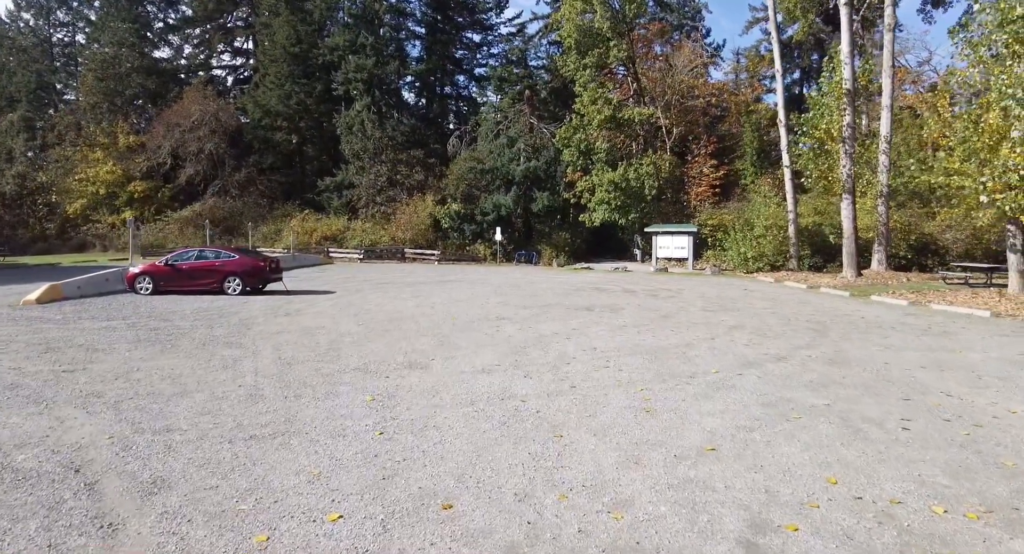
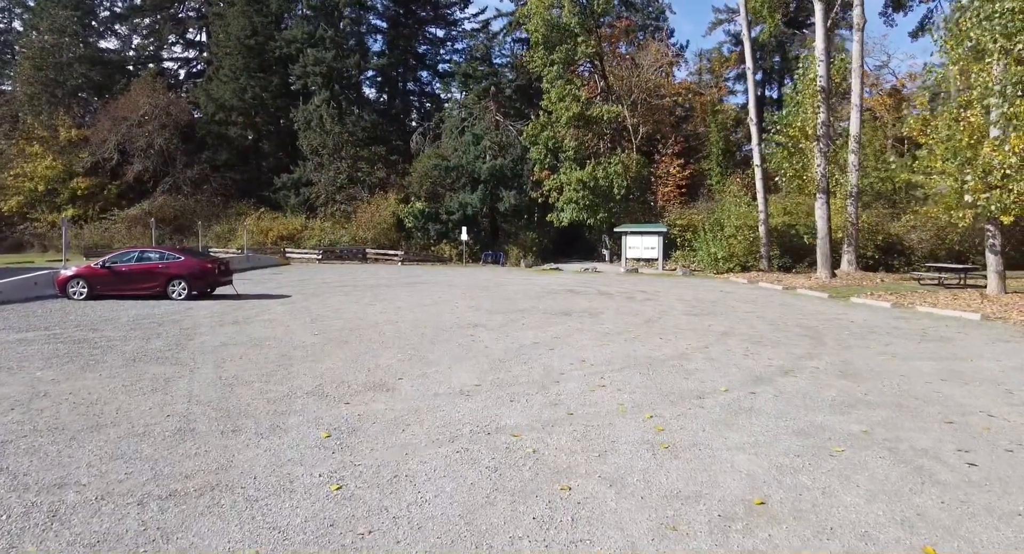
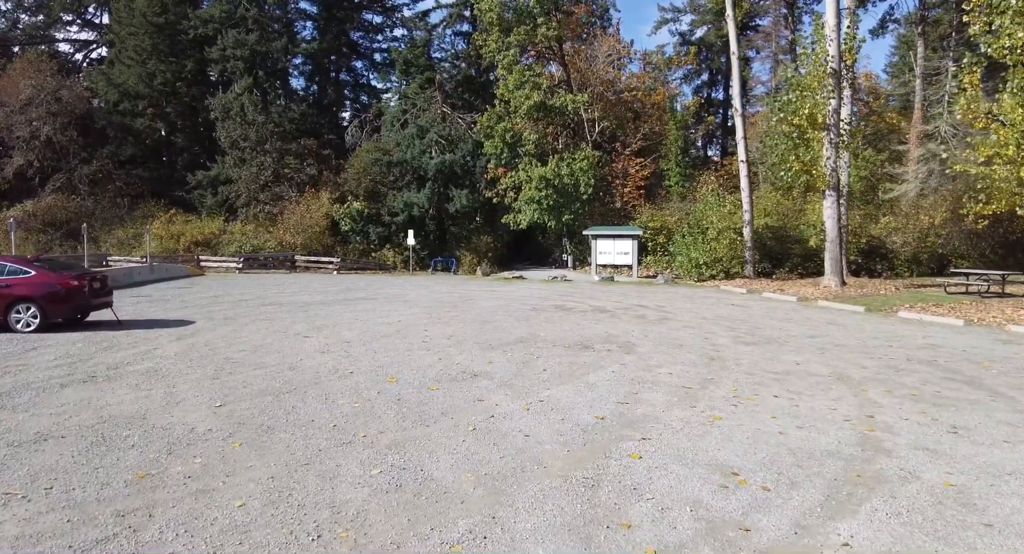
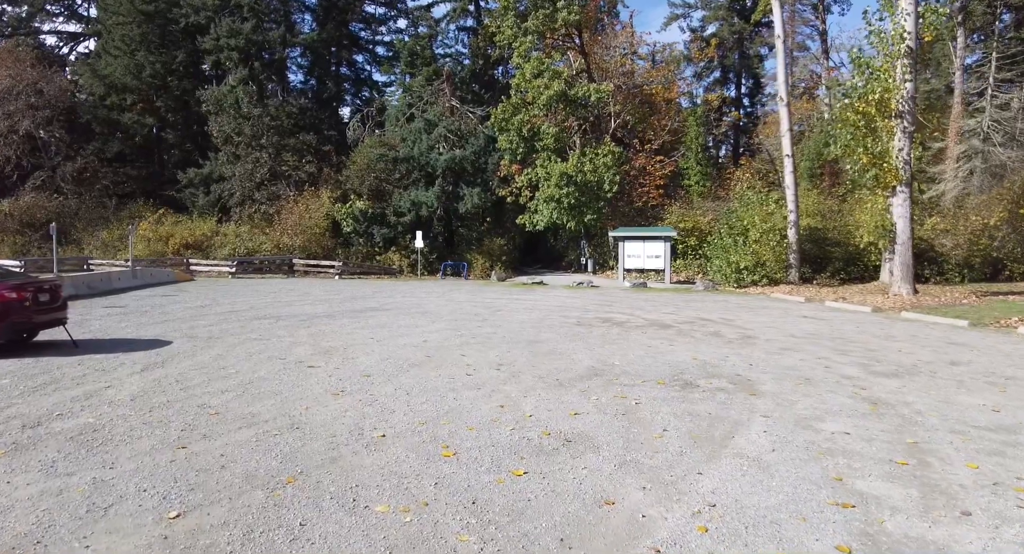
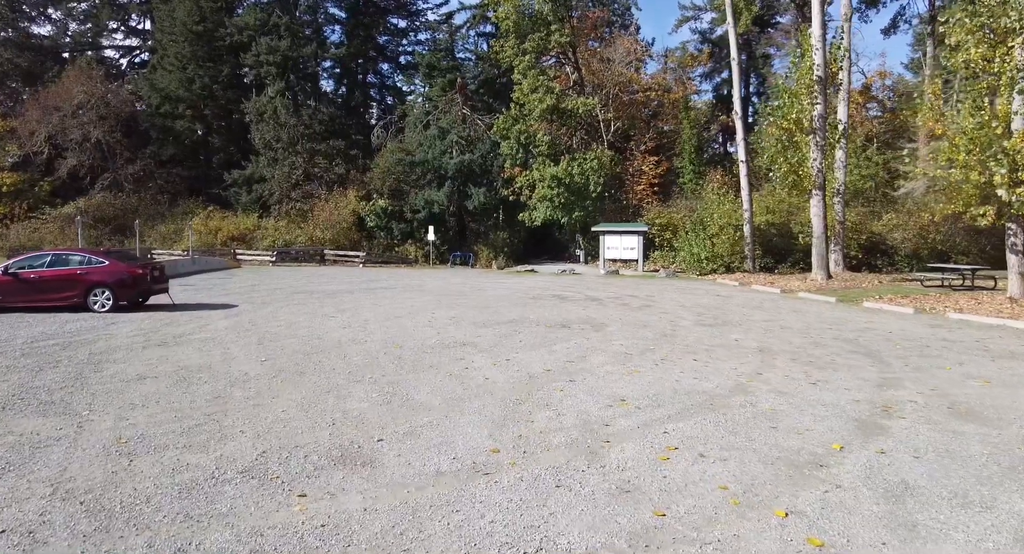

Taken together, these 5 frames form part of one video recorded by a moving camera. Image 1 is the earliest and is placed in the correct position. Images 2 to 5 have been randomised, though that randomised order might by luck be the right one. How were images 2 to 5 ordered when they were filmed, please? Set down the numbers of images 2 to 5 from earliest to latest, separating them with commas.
2, 5, 3, 4
